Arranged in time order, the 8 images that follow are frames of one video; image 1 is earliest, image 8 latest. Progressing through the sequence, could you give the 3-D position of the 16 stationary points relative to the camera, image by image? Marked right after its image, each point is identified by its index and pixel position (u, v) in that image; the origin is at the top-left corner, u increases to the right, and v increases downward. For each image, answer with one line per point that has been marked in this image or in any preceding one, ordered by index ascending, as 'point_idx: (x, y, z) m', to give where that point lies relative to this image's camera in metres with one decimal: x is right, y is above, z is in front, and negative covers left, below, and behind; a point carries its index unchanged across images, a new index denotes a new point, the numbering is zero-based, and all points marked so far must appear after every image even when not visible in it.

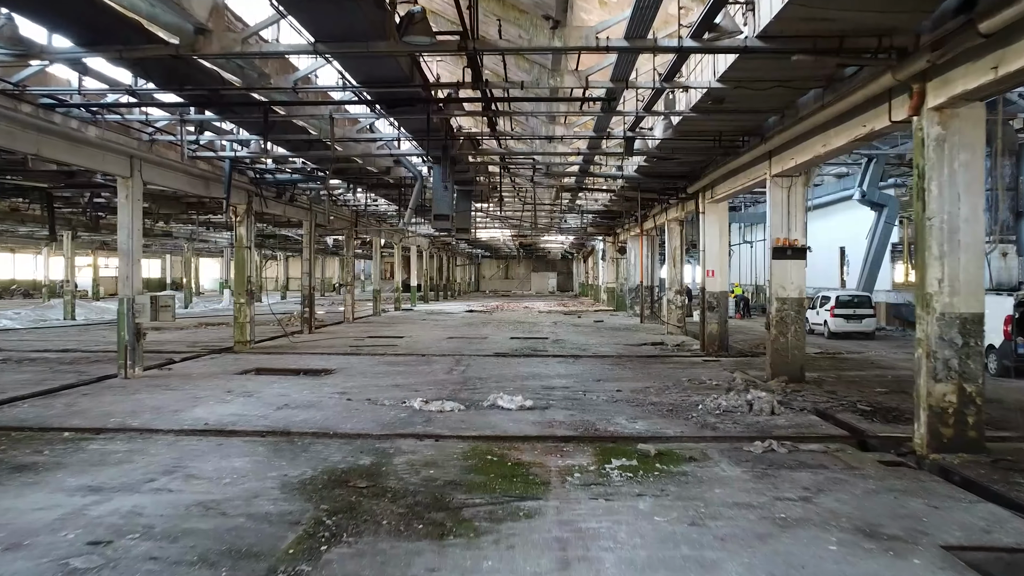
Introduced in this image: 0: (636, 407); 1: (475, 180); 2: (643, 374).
0: (+1.6, -1.5, +6.8) m
1: (-0.8, +2.5, +12.2) m
2: (+2.3, -1.5, +9.2) m
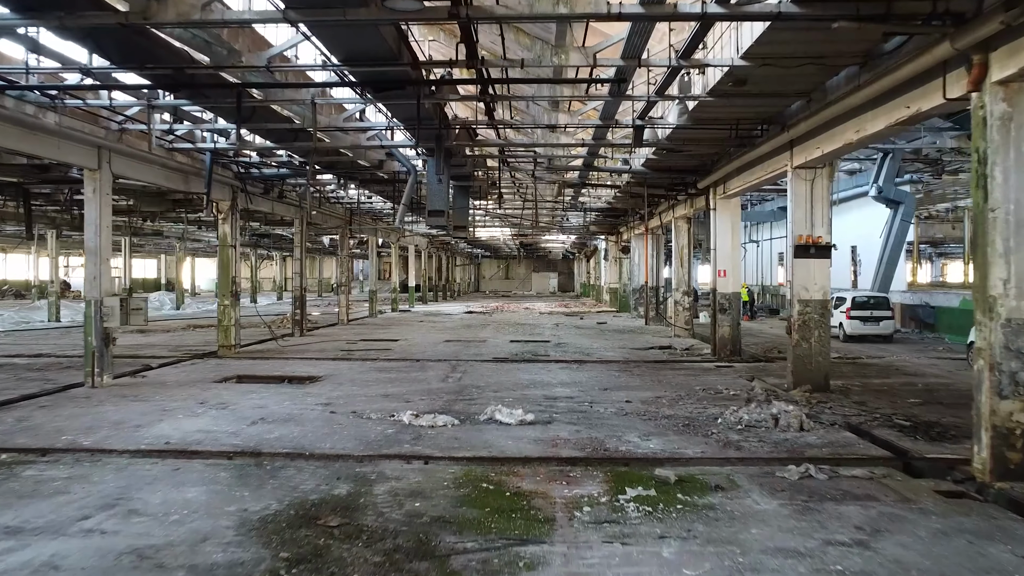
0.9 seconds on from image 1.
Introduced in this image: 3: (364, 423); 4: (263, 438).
0: (+1.6, -1.6, +6.2) m
1: (-0.8, +2.5, +11.6) m
2: (+2.3, -1.5, +8.6) m
3: (-1.7, -1.6, +6.2) m
4: (-2.6, -1.6, +5.5) m
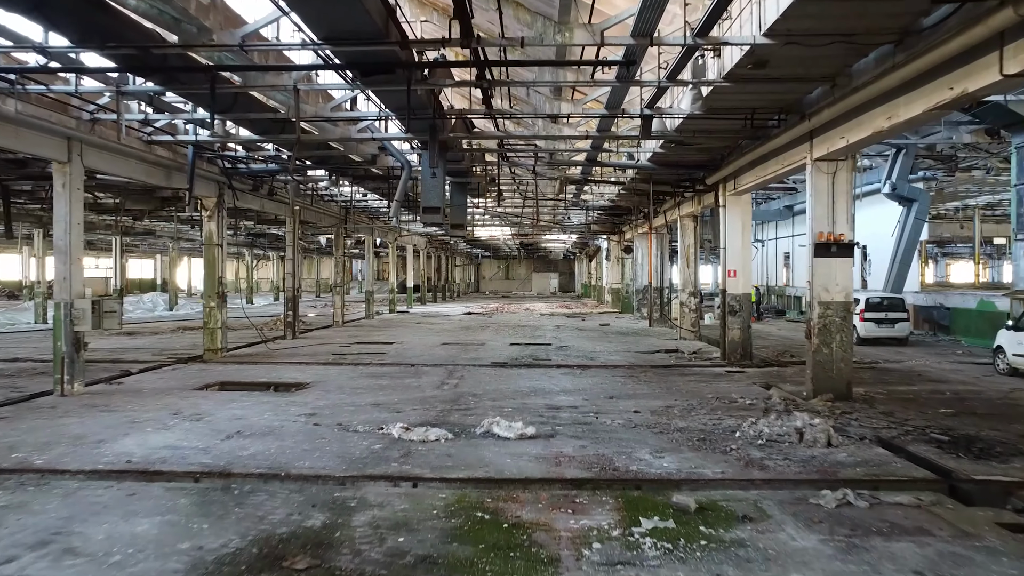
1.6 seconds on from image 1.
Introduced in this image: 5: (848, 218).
0: (+1.6, -1.6, +5.7) m
1: (-0.9, +2.5, +11.1) m
2: (+2.3, -1.5, +8.0) m
3: (-1.7, -1.6, +5.7) m
4: (-2.6, -1.6, +5.0) m
5: (+4.6, +1.0, +7.2) m
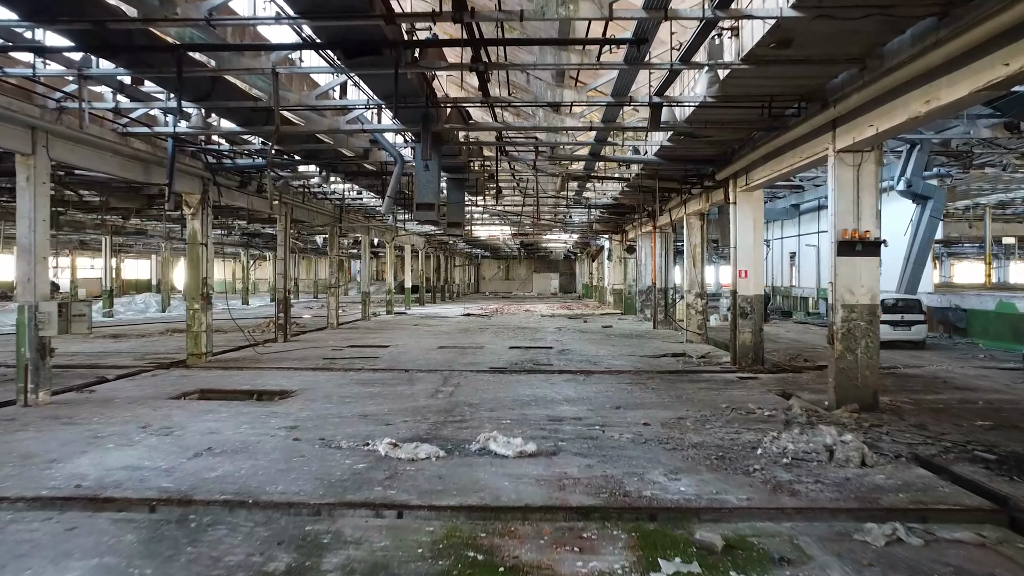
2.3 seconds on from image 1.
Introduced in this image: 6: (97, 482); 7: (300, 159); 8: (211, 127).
0: (+1.6, -1.6, +5.1) m
1: (-0.9, +2.5, +10.5) m
2: (+2.2, -1.6, +7.5) m
3: (-1.8, -1.6, +5.1) m
4: (-2.6, -1.6, +4.5) m
5: (+4.5, +0.9, +6.7) m
6: (-3.4, -1.6, +4.3) m
7: (-3.9, +2.4, +9.9) m
8: (-4.5, +2.4, +8.0) m
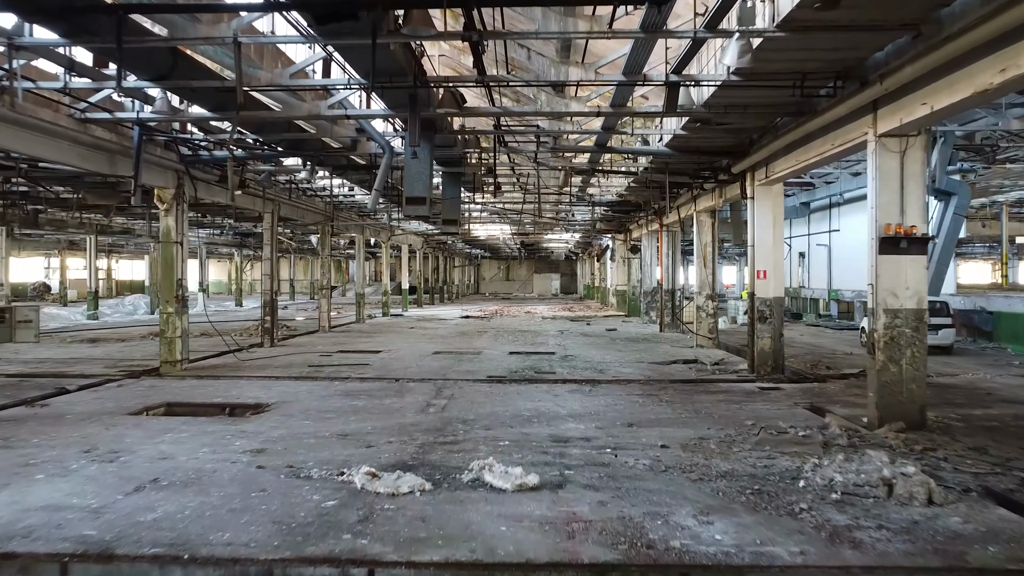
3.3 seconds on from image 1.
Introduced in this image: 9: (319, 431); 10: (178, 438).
0: (+1.6, -1.6, +4.4) m
1: (-0.9, +2.4, +9.8) m
2: (+2.2, -1.6, +6.7) m
3: (-1.8, -1.6, +4.3) m
4: (-2.6, -1.6, +3.7) m
5: (+4.5, +0.9, +5.9) m
6: (-3.4, -1.6, +3.5) m
7: (-3.9, +2.4, +9.1) m
8: (-4.6, +2.4, +7.3) m
9: (-2.2, -1.6, +6.0) m
10: (-3.5, -1.6, +5.6) m
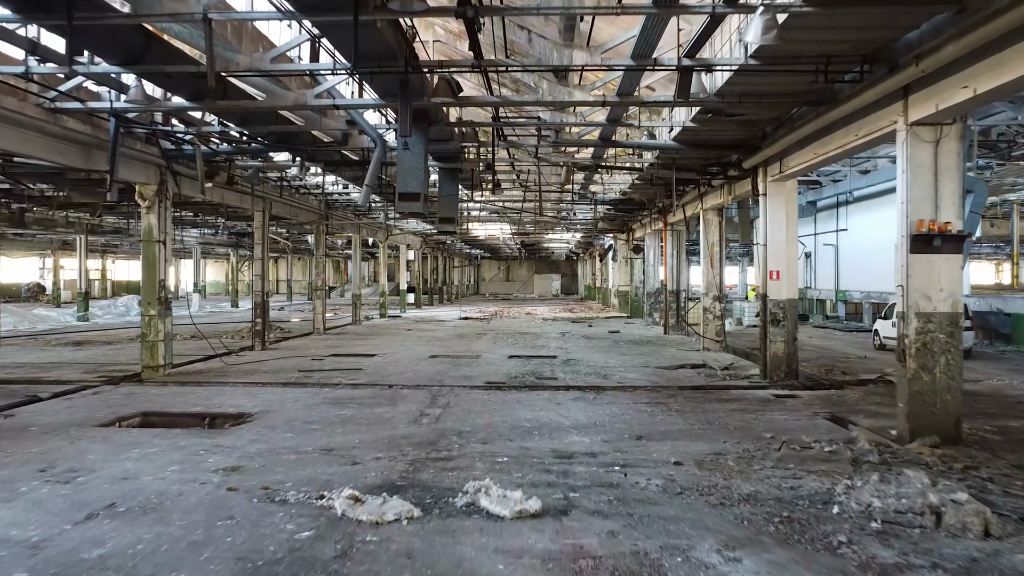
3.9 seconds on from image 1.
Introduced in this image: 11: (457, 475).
0: (+1.6, -1.6, +3.9) m
1: (-0.9, +2.4, +9.3) m
2: (+2.2, -1.6, +6.2) m
3: (-1.8, -1.7, +3.9) m
4: (-2.6, -1.6, +3.2) m
5: (+4.5, +0.9, +5.4) m
6: (-3.4, -1.6, +3.1) m
7: (-4.0, +2.3, +8.6) m
8: (-4.6, +2.4, +6.8) m
9: (-2.2, -1.6, +5.5) m
10: (-3.6, -1.6, +5.2) m
11: (-0.5, -1.6, +4.7) m
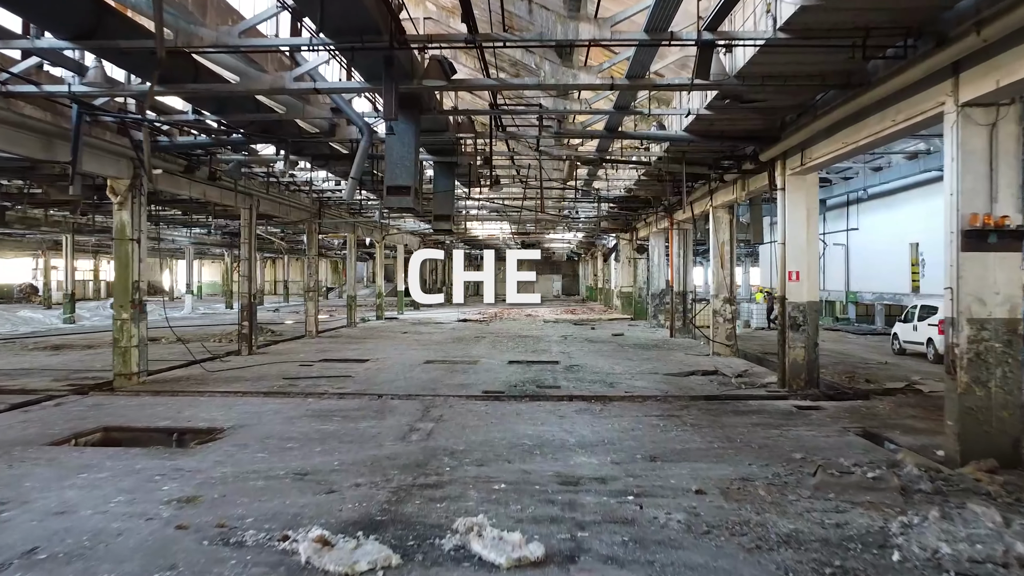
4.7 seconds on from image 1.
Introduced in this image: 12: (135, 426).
0: (+1.5, -1.7, +3.3) m
1: (-0.9, +2.4, +8.7) m
2: (+2.2, -1.6, +5.6) m
3: (-1.8, -1.7, +3.2) m
4: (-2.7, -1.7, +2.6) m
5: (+4.5, +0.9, +4.8) m
6: (-3.4, -1.6, +2.4) m
7: (-4.0, +2.3, +8.0) m
8: (-4.6, +2.4, +6.2) m
9: (-2.2, -1.7, +4.9) m
10: (-3.6, -1.6, +4.5) m
11: (-0.5, -1.7, +4.1) m
12: (-4.5, -1.6, +6.3) m
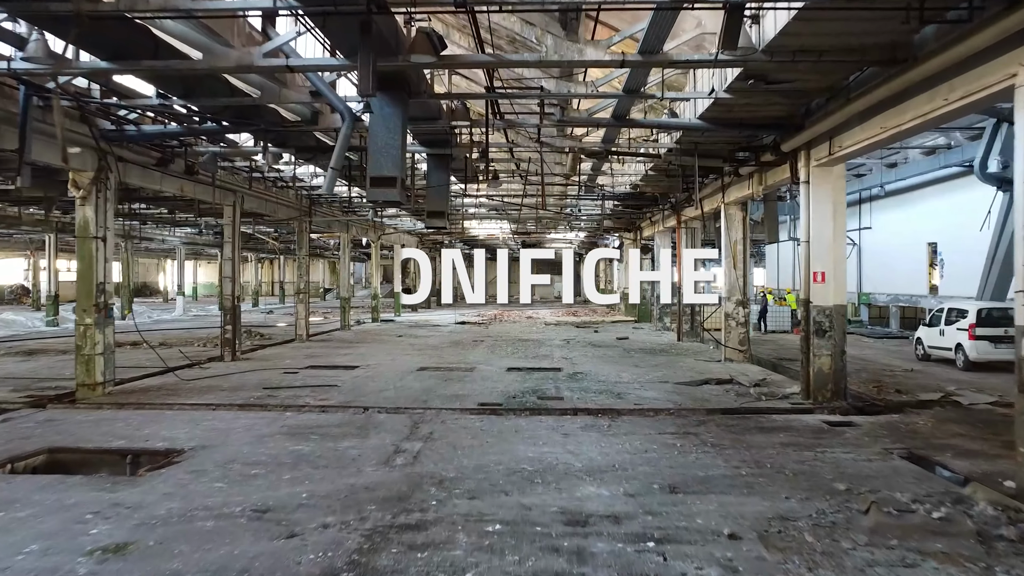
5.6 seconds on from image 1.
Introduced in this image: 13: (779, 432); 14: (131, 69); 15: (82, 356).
0: (+1.5, -1.7, +2.5) m
1: (-0.9, +2.3, +8.0) m
2: (+2.2, -1.7, +4.9) m
3: (-1.8, -1.7, +2.5) m
4: (-2.7, -1.7, +1.9) m
5: (+4.5, +0.8, +4.1) m
6: (-3.4, -1.7, +1.7) m
7: (-4.0, +2.3, +7.3) m
8: (-4.6, +2.3, +5.5) m
9: (-2.2, -1.7, +4.2) m
10: (-3.6, -1.7, +3.8) m
11: (-0.5, -1.7, +3.4) m
12: (-4.5, -1.7, +5.6) m
13: (+3.1, -1.6, +6.2) m
14: (-3.8, +2.2, +5.3) m
15: (-6.2, -1.0, +7.6) m
